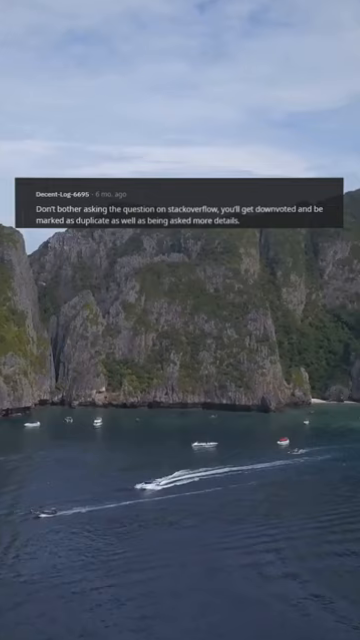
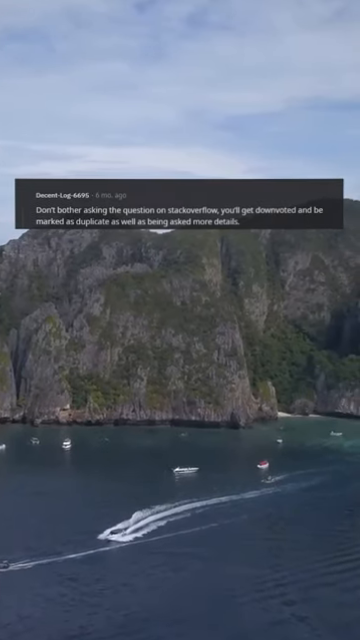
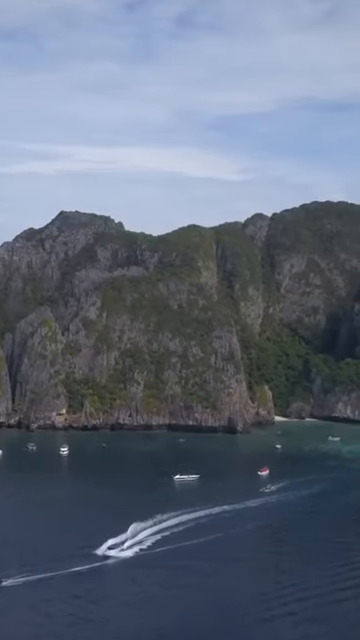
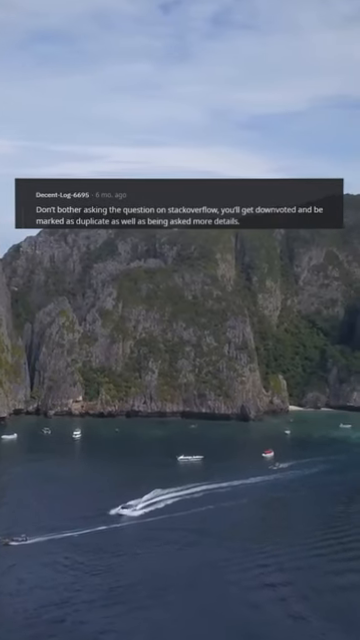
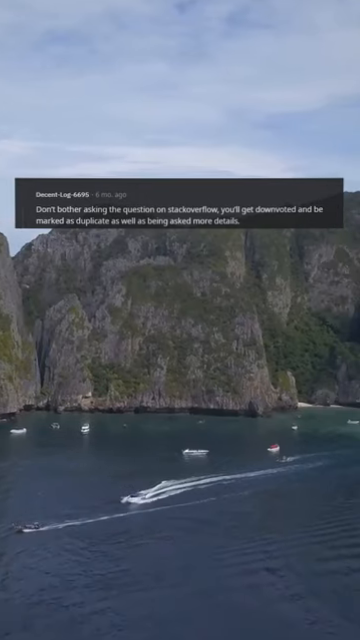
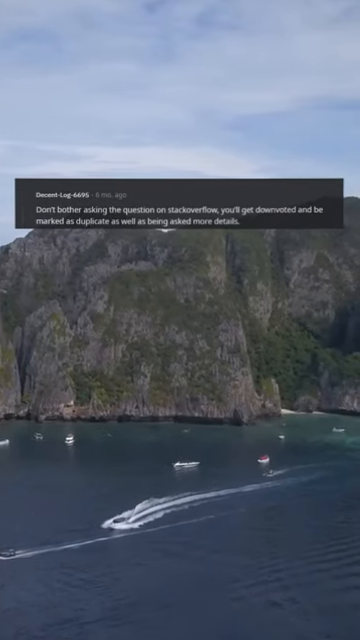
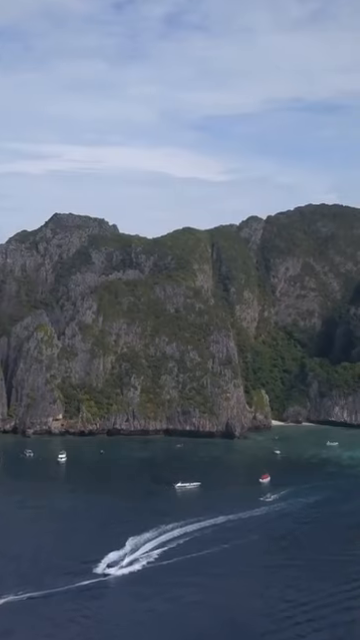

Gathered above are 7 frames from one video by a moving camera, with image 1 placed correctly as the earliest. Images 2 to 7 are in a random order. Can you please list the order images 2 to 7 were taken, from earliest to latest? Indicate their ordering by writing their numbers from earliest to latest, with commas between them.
5, 4, 6, 2, 3, 7
